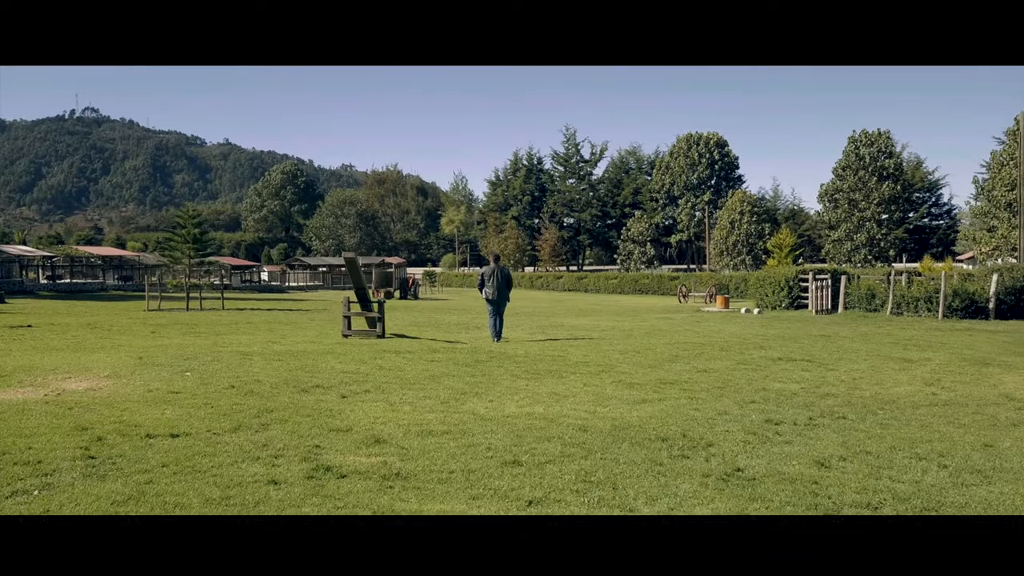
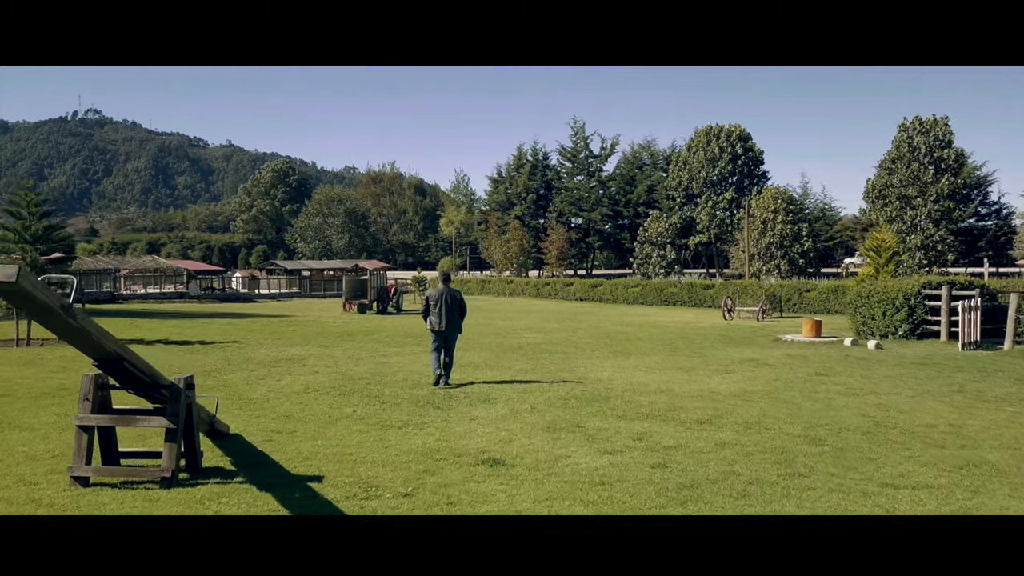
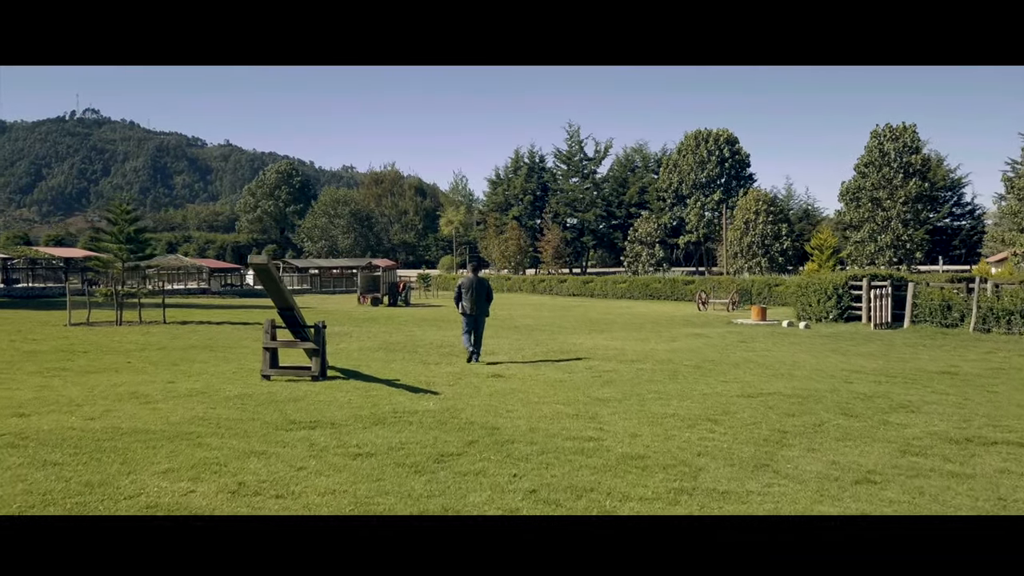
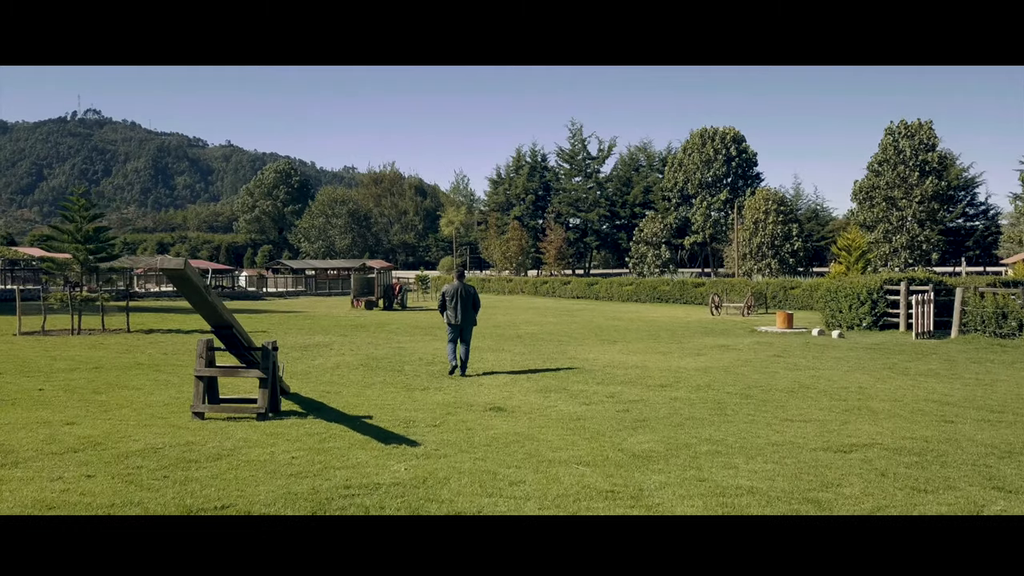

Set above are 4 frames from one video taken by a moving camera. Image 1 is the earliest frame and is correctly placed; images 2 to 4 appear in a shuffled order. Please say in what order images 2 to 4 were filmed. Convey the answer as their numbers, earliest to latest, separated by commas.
3, 4, 2
